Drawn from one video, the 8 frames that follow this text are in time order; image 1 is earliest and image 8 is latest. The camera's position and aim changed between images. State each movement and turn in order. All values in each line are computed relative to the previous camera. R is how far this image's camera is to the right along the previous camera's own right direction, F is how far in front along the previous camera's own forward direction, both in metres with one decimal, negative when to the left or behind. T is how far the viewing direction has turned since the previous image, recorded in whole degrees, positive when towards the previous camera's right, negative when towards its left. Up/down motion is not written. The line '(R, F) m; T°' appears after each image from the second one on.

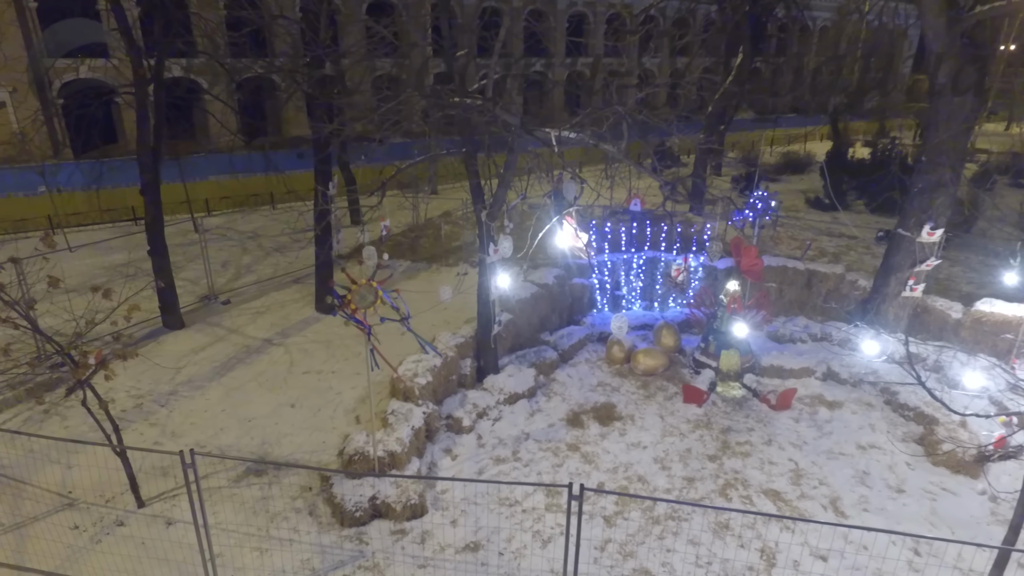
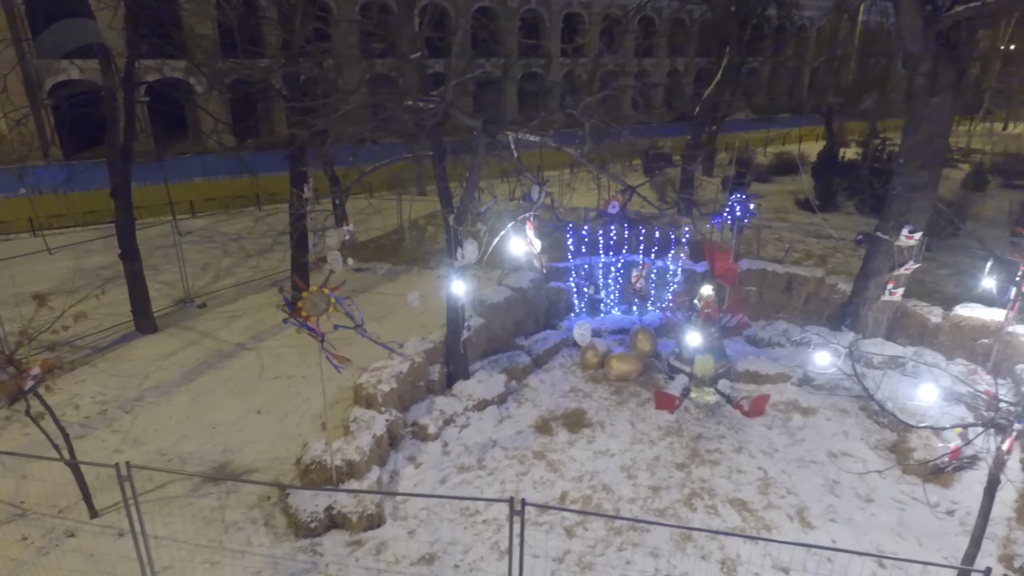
(+0.4, +0.1) m; 0°
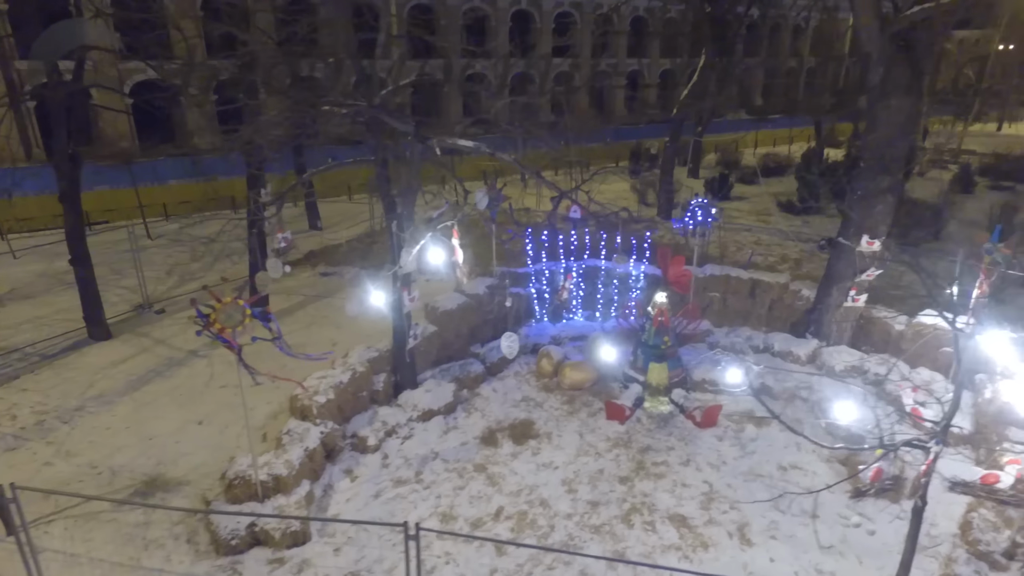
(+0.8, +0.2) m; 0°
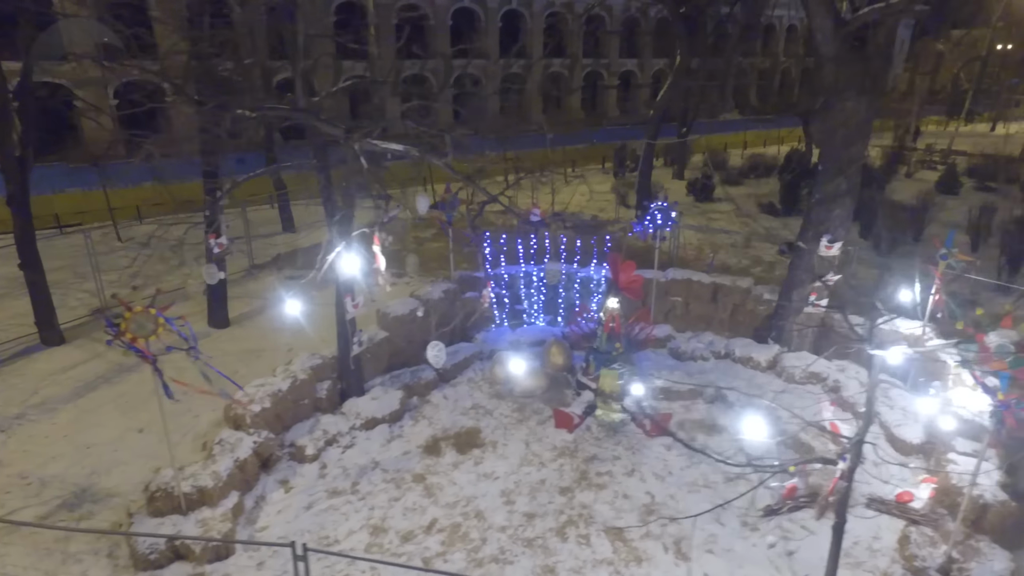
(+0.7, +0.1) m; 0°
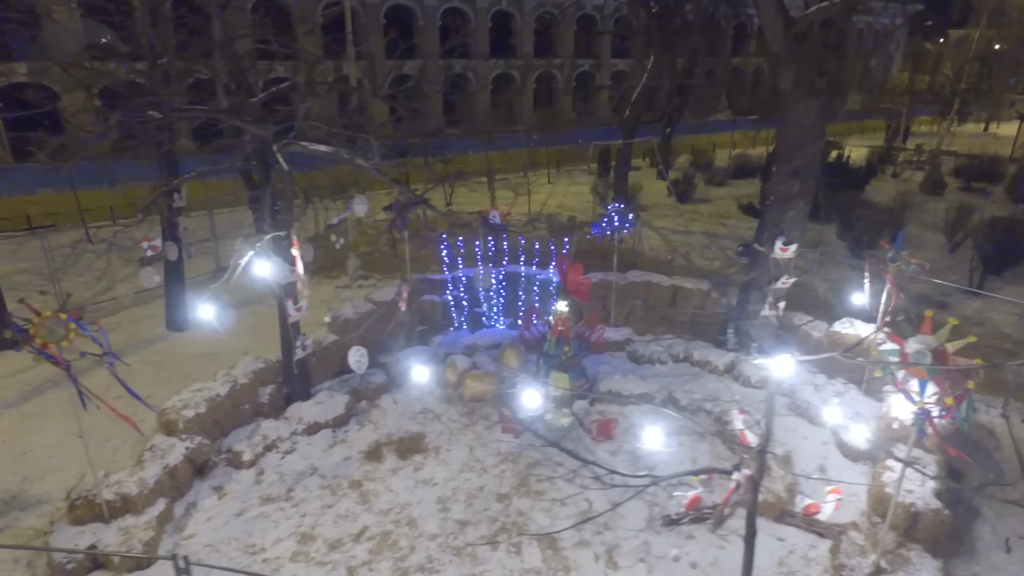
(+0.7, +0.1) m; 0°
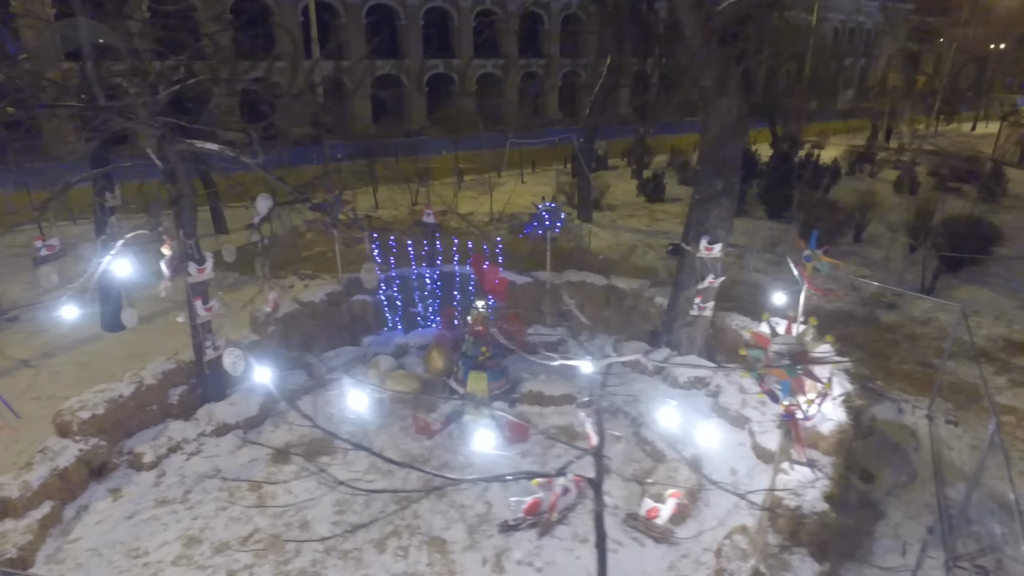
(+1.2, +0.1) m; 0°
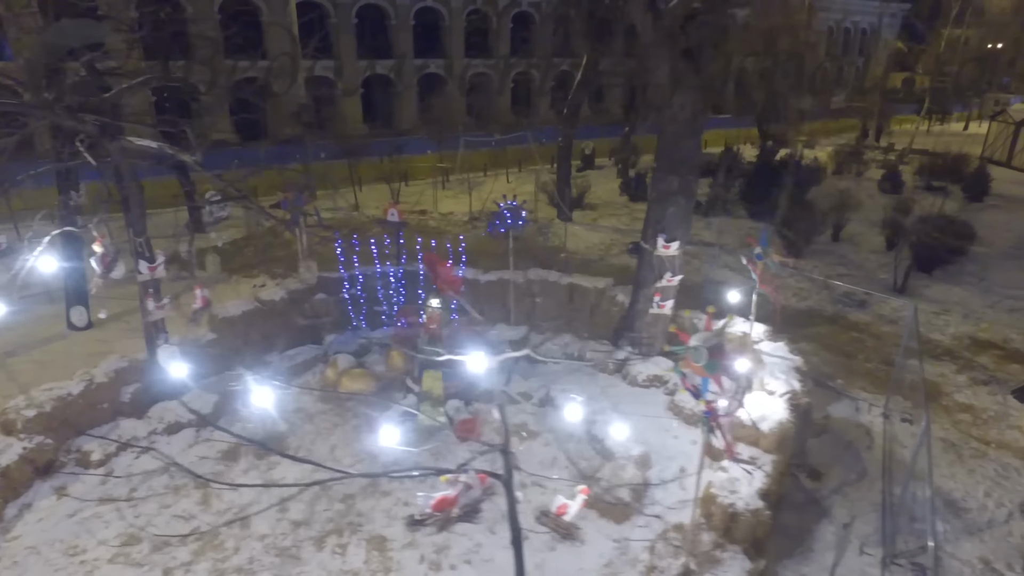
(+0.6, 0.0) m; 0°
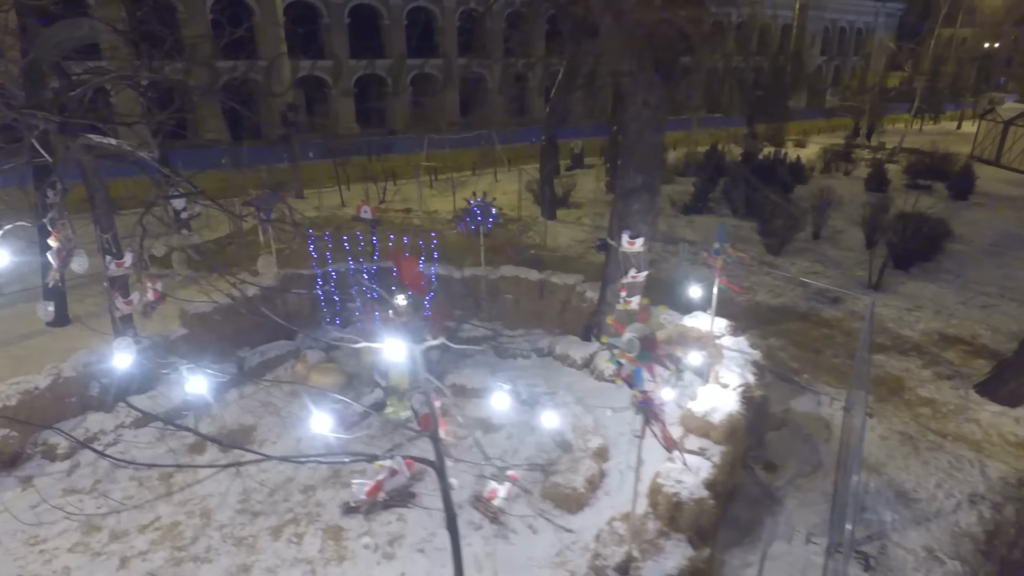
(+0.5, -0.1) m; 0°
